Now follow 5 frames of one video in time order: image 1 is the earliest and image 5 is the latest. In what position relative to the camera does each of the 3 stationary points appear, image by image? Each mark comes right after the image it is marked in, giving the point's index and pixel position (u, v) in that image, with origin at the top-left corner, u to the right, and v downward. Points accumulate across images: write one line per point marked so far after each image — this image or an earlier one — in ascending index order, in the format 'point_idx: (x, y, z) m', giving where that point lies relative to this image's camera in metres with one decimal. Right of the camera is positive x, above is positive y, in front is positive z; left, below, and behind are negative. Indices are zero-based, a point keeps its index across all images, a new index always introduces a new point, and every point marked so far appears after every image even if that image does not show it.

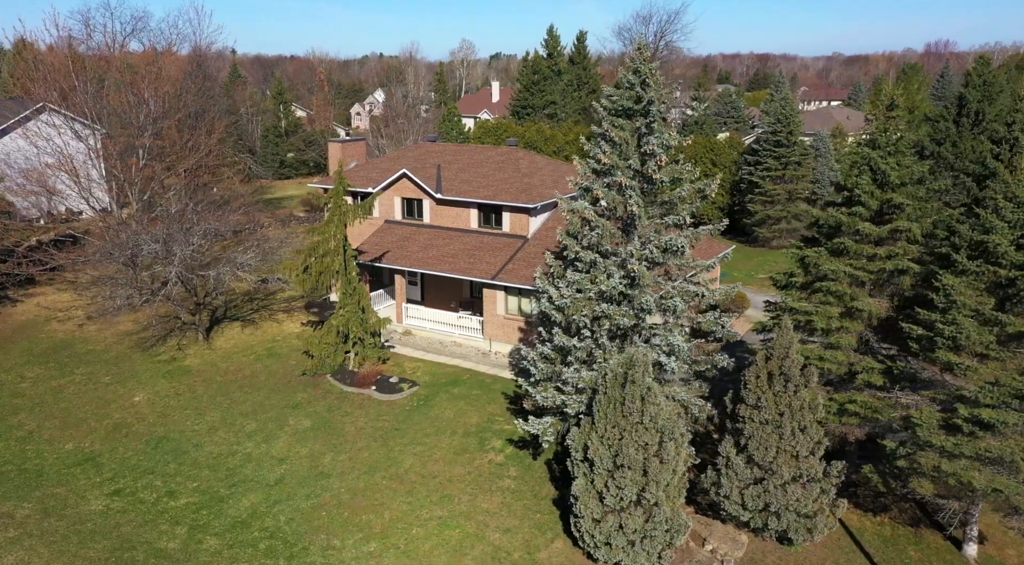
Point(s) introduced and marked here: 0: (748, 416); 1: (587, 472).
0: (+5.5, -3.2, +18.9) m
1: (+1.8, -4.4, +18.7) m
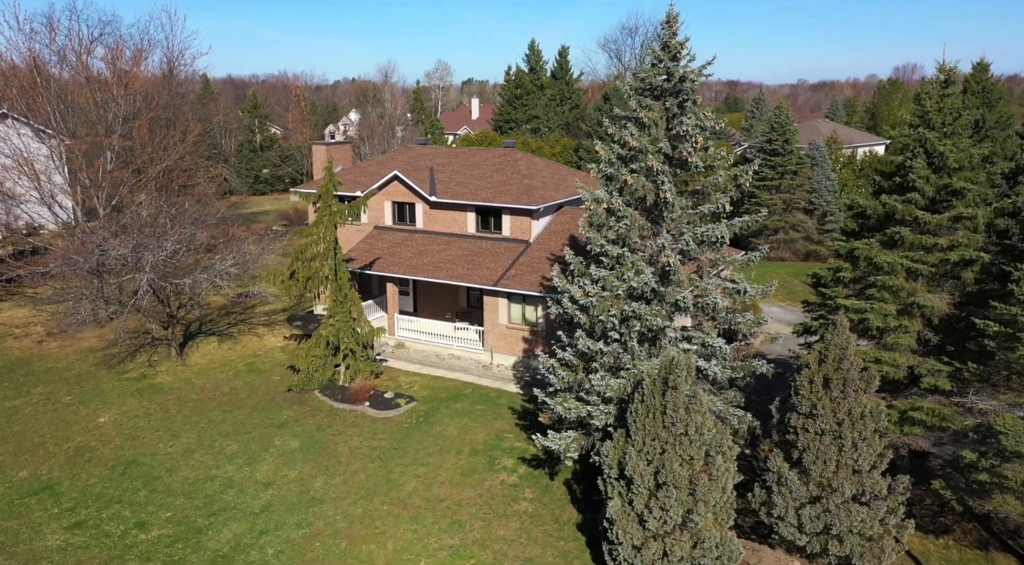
0: (+6.0, -3.0, +16.8) m
1: (+2.3, -4.3, +16.4) m
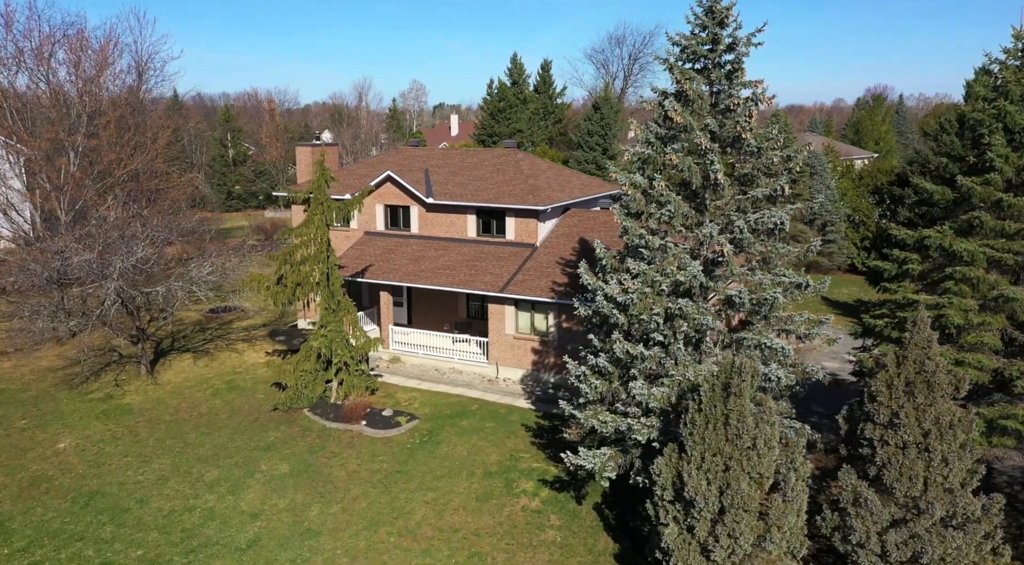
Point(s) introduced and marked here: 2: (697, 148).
0: (+6.7, -2.8, +14.6) m
1: (+3.0, -4.1, +14.1) m
2: (+3.7, +2.7, +16.2) m
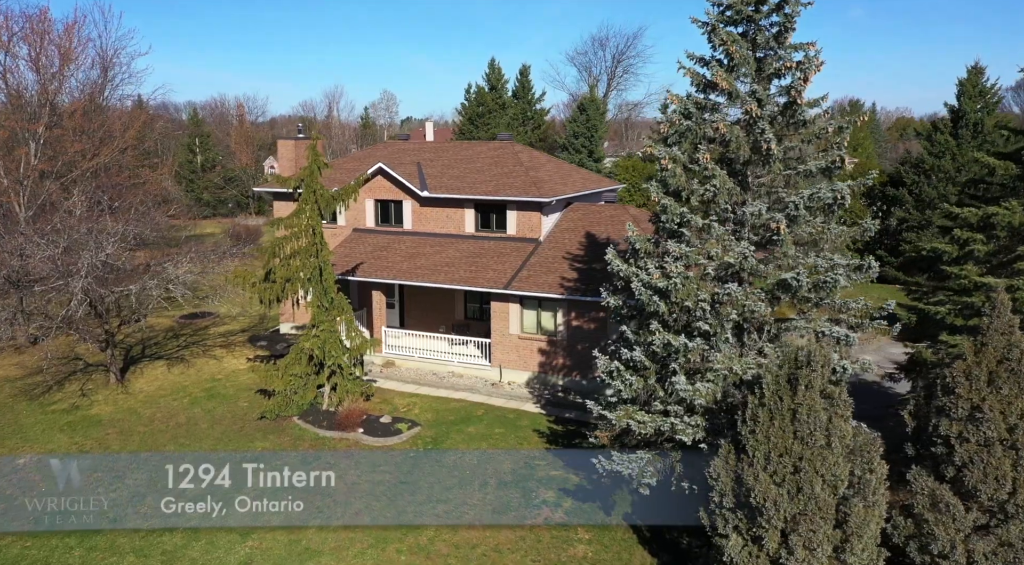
0: (+7.3, -2.5, +13.1) m
1: (+3.6, -3.8, +12.4) m
2: (+4.2, +3.0, +14.7) m
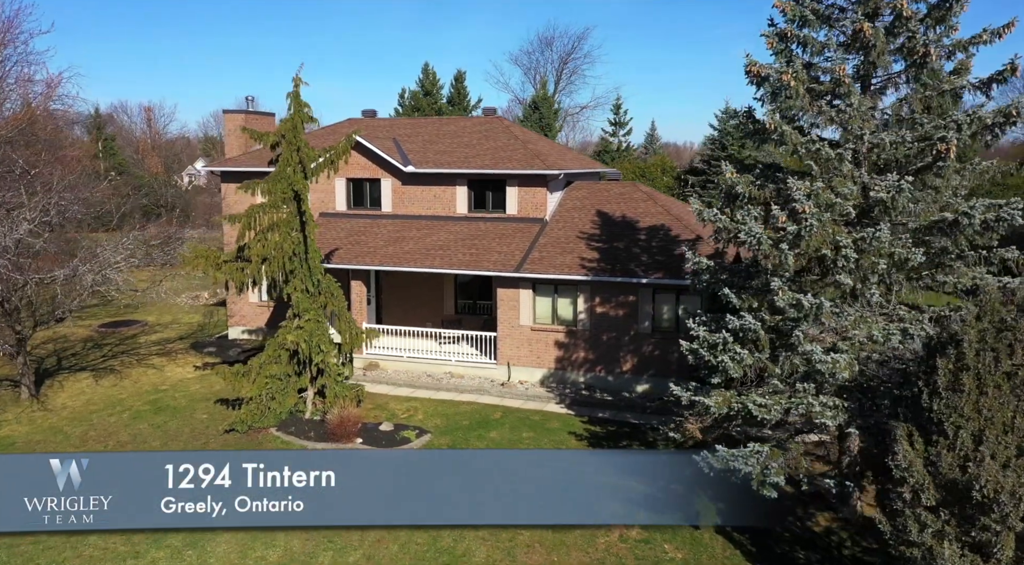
0: (+8.7, -1.6, +10.6) m
1: (+5.2, -2.9, +9.4) m
2: (+5.4, +3.8, +12.0) m
